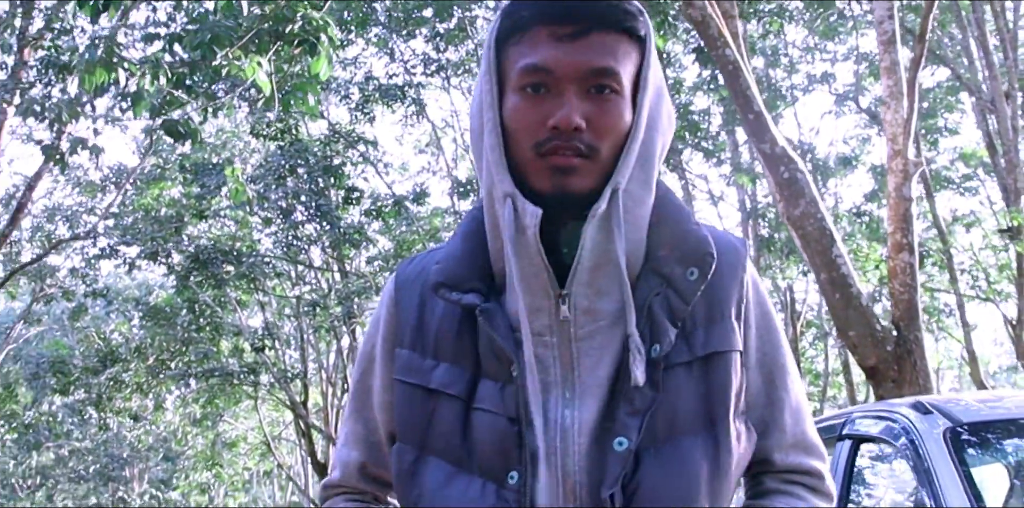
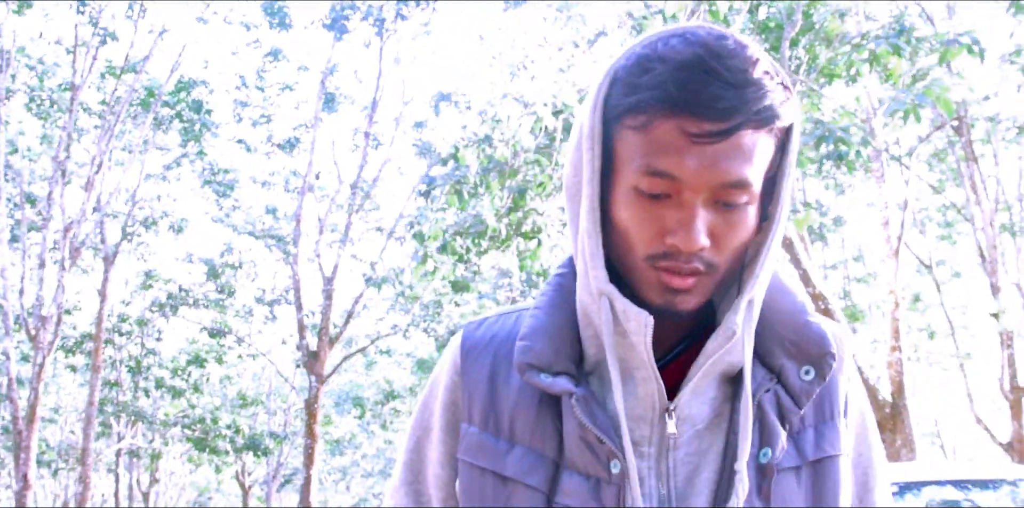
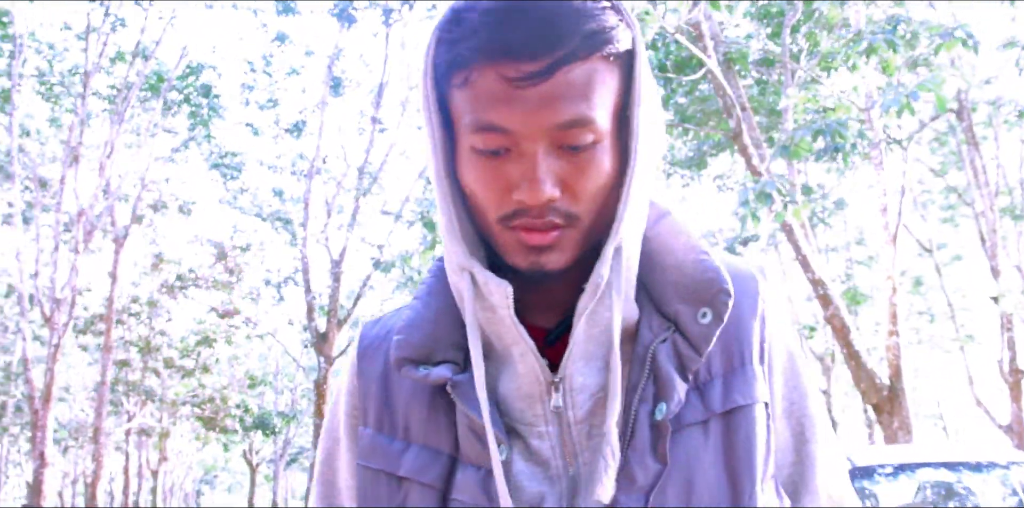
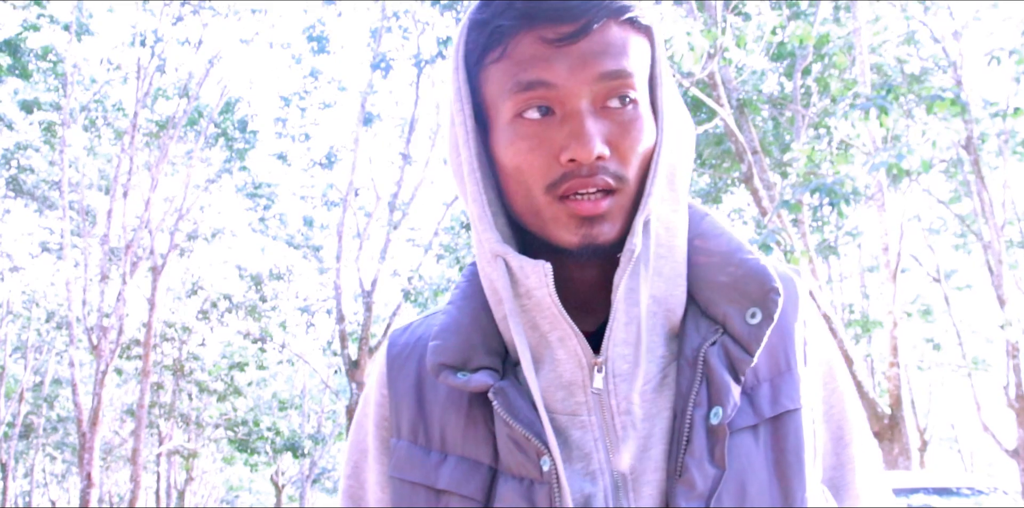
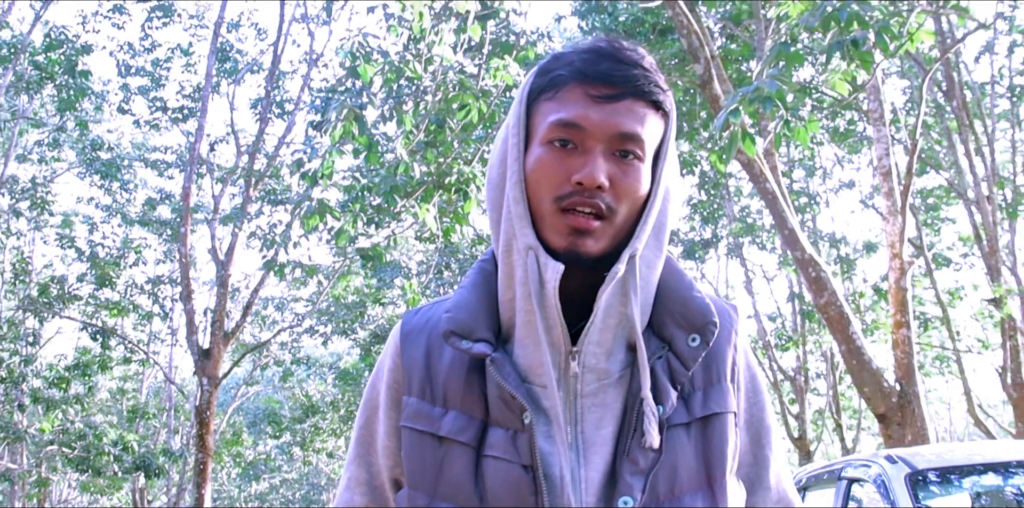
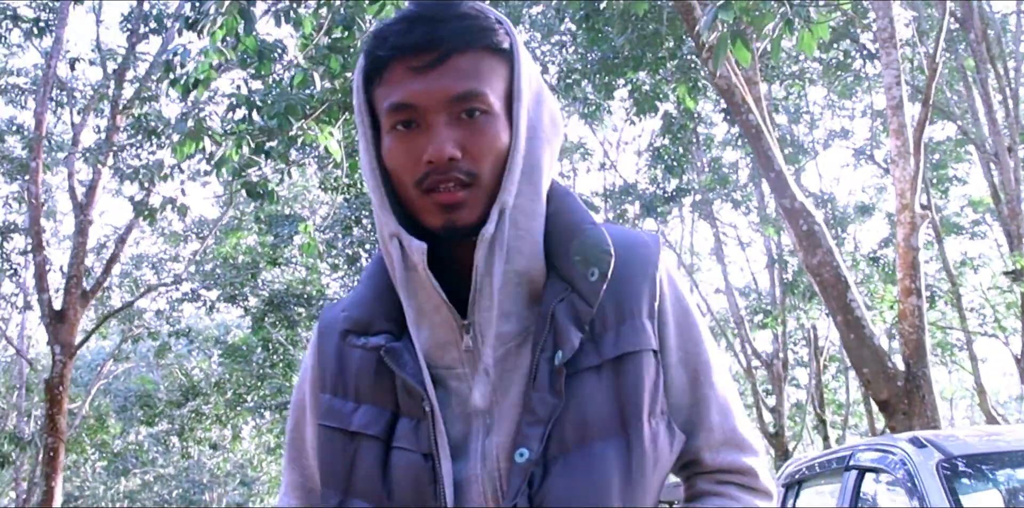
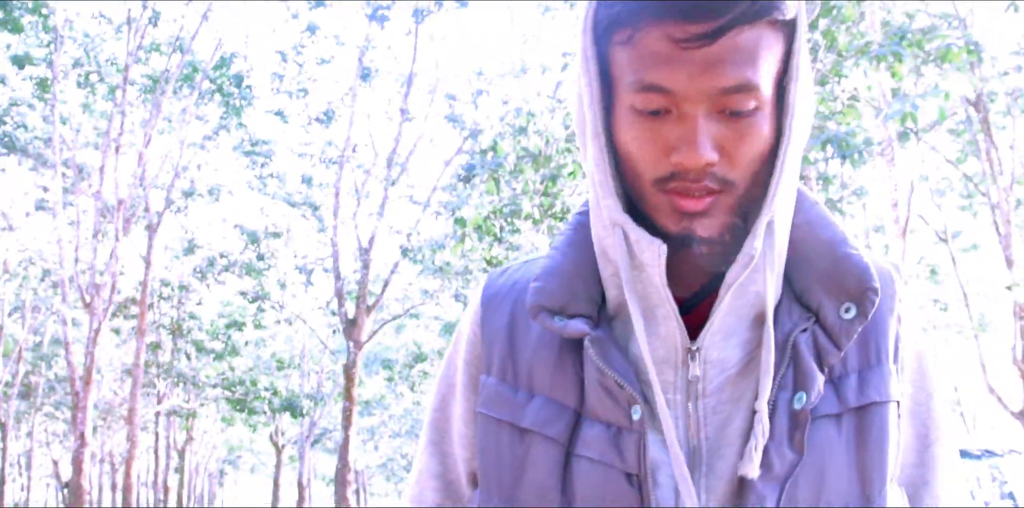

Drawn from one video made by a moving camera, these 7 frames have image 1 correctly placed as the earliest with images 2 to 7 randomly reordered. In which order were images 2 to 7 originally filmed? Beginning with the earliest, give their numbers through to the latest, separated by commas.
6, 5, 2, 3, 7, 4
